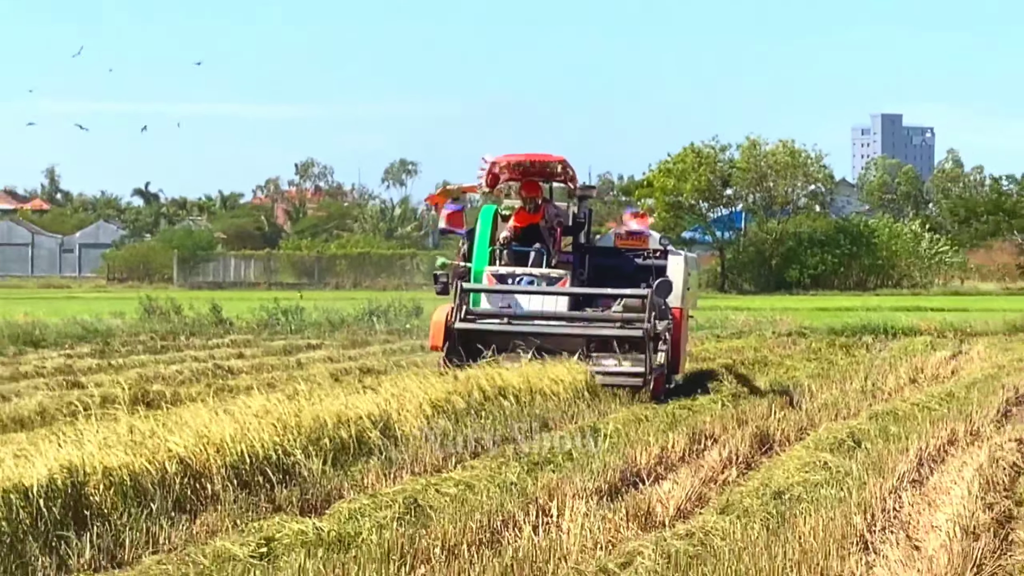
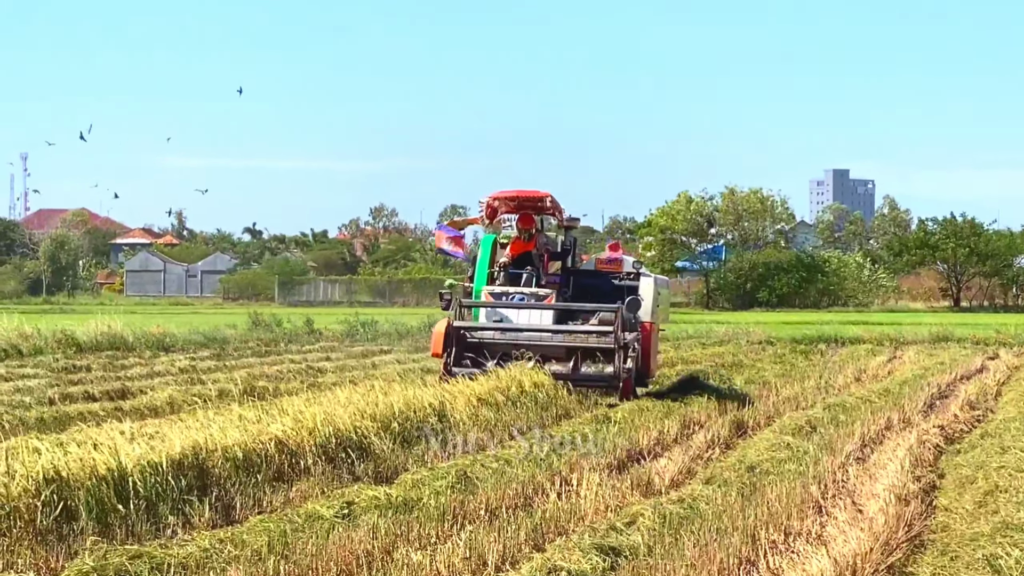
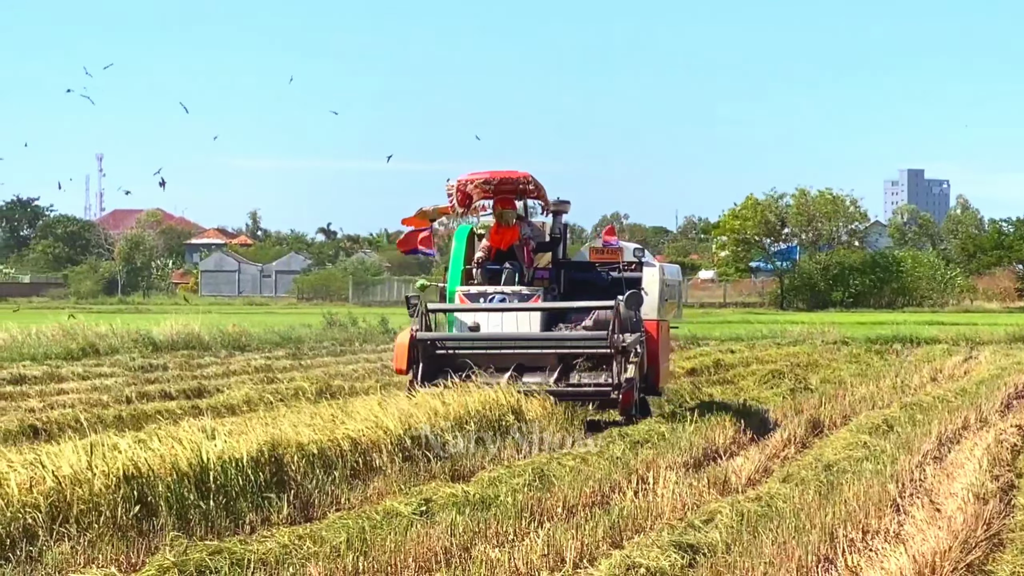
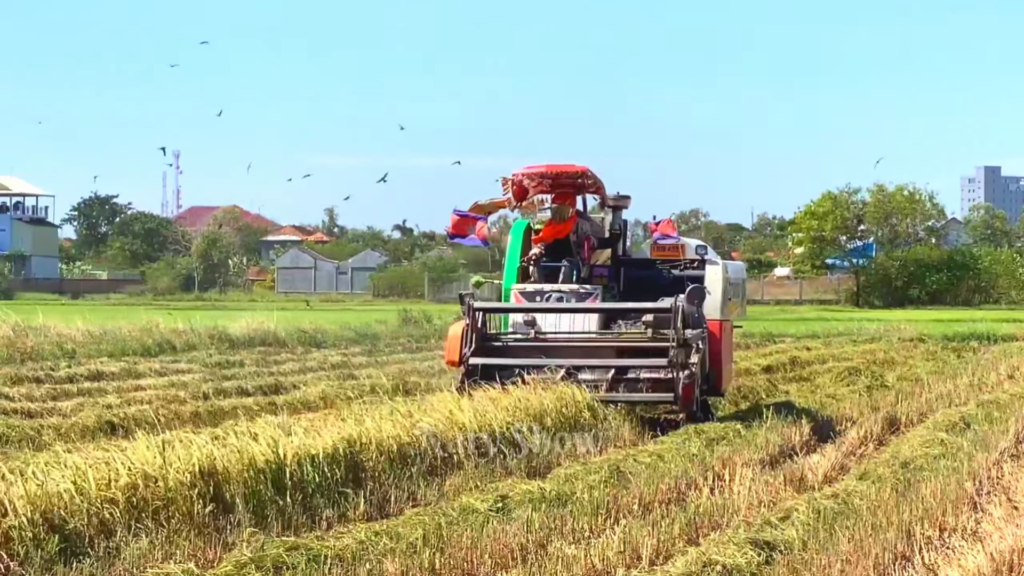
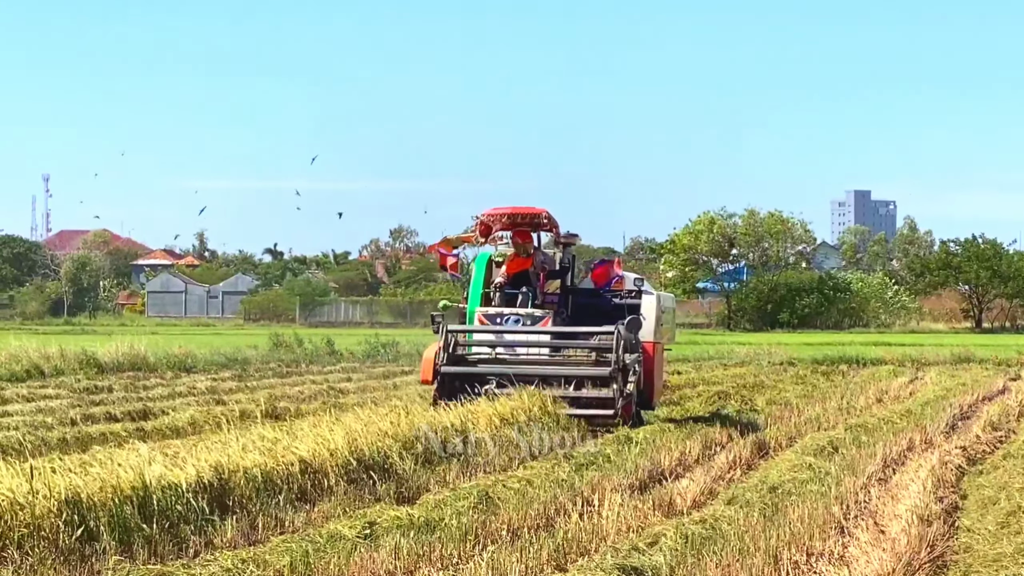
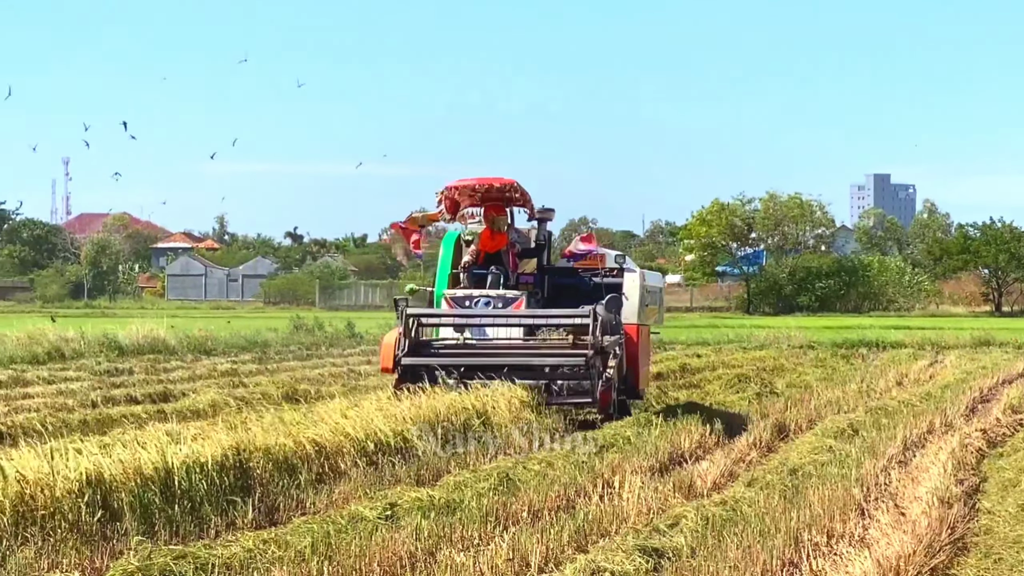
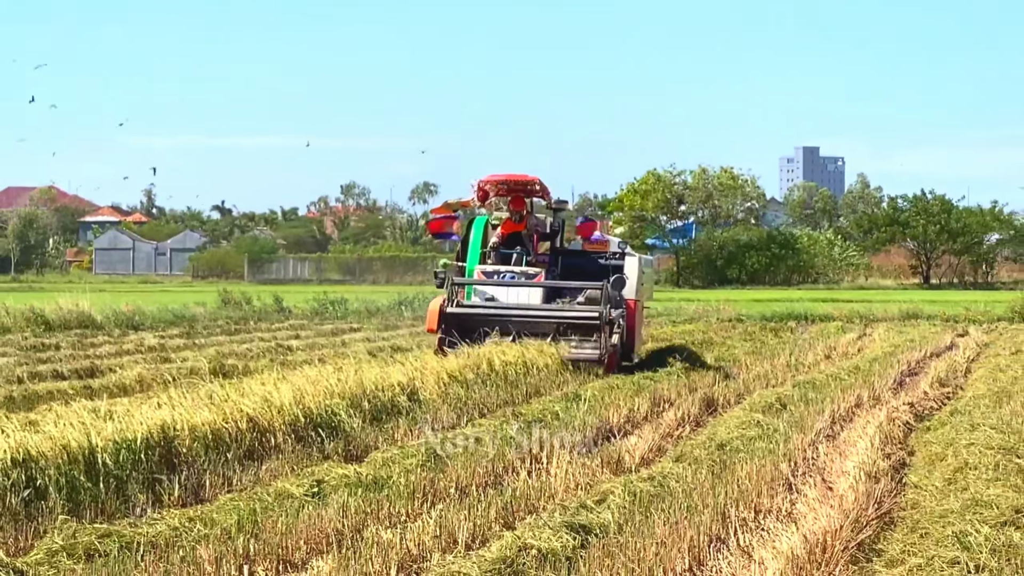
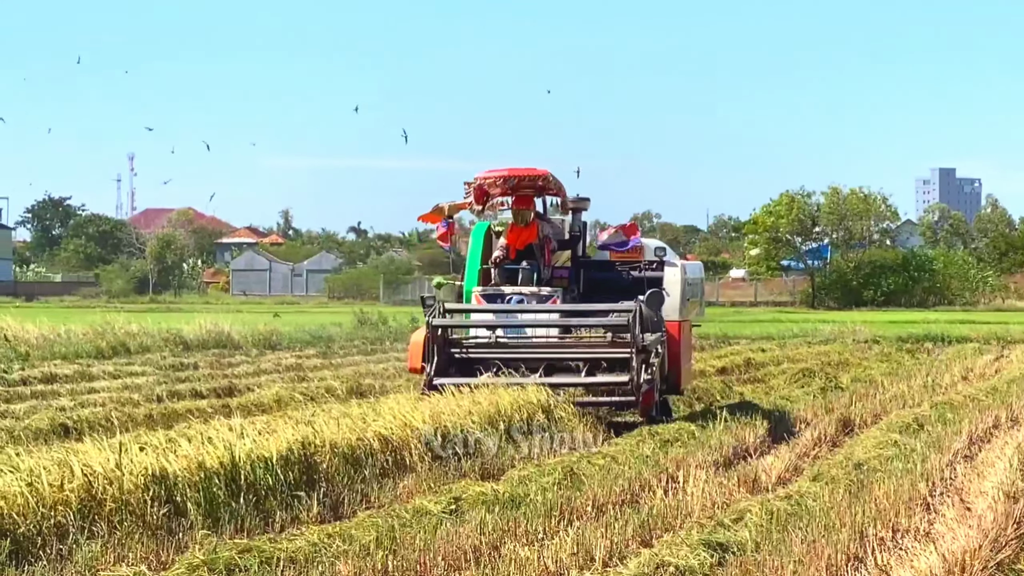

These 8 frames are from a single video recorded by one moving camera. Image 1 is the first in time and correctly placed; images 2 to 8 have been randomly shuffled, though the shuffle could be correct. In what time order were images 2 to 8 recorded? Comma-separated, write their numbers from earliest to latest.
7, 2, 5, 6, 3, 8, 4
